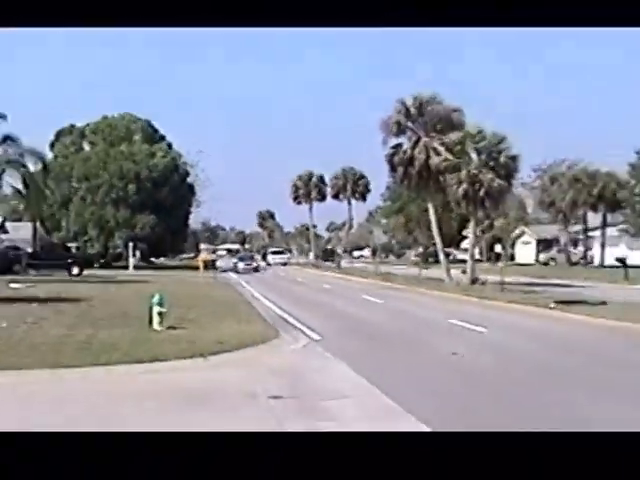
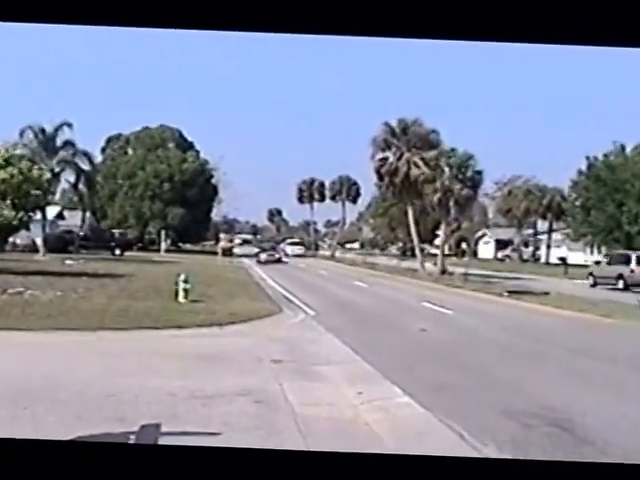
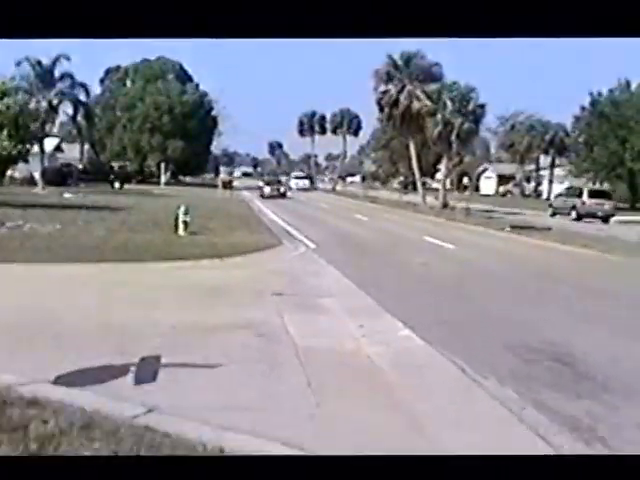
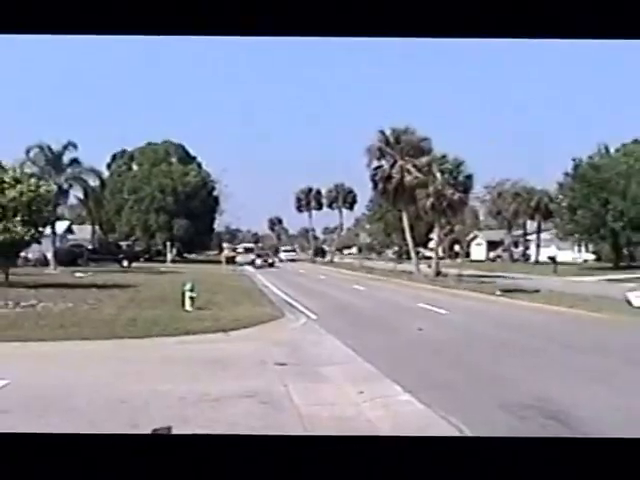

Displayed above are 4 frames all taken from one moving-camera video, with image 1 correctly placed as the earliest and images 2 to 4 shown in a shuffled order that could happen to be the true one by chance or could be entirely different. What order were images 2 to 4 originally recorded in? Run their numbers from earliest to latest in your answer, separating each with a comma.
4, 2, 3
